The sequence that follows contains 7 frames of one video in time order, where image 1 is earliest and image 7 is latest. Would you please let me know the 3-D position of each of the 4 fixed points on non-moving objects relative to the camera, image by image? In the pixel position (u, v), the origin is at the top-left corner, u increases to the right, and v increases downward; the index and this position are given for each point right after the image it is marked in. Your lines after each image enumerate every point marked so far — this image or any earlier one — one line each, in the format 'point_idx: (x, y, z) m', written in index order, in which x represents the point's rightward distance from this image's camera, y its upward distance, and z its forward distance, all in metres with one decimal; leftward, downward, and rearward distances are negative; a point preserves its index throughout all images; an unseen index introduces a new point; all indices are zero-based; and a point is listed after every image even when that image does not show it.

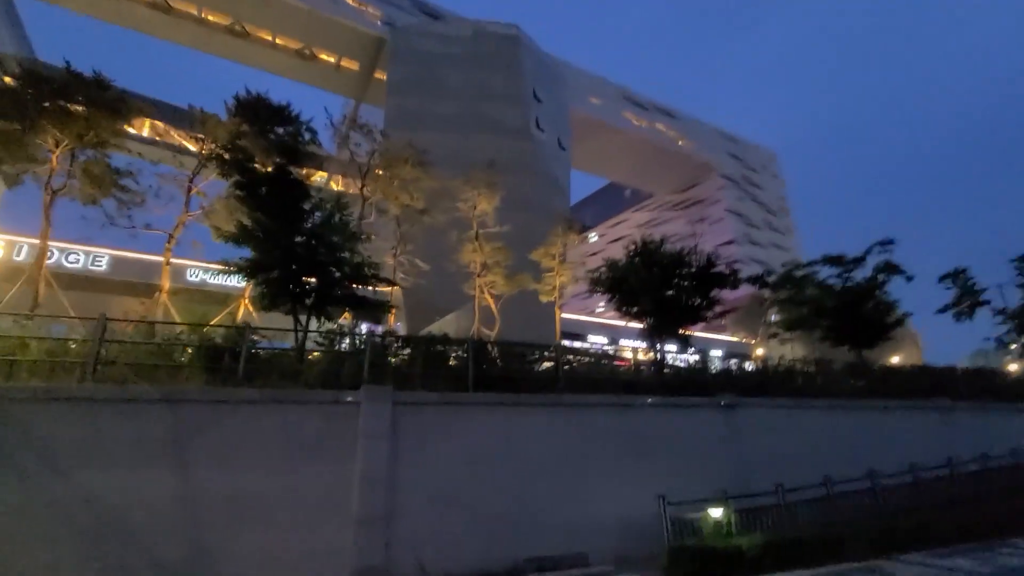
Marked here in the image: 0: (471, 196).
0: (-1.8, +3.7, +19.5) m
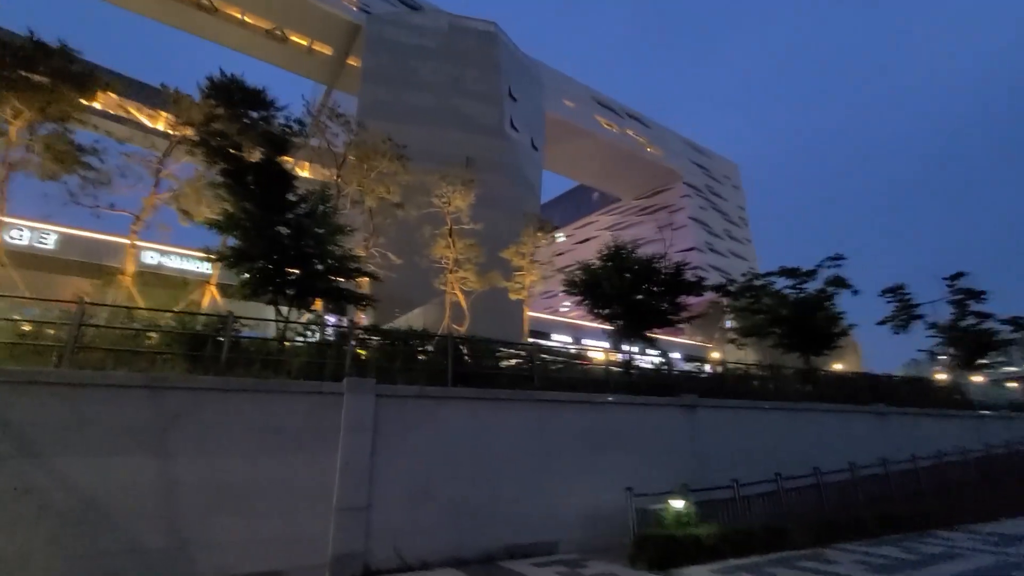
0: (-2.8, +3.9, +19.6) m
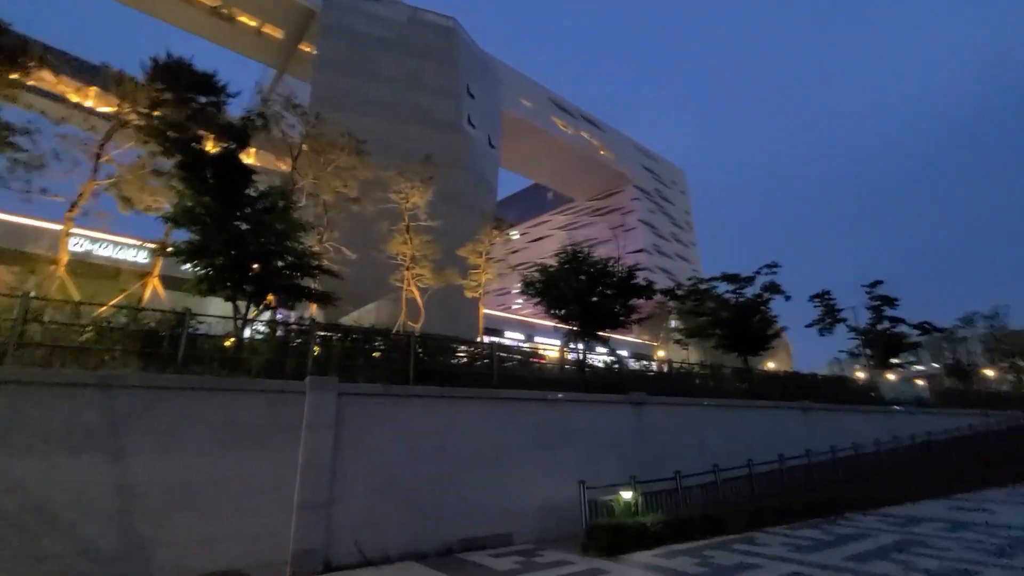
0: (-4.4, +4.0, +19.5) m
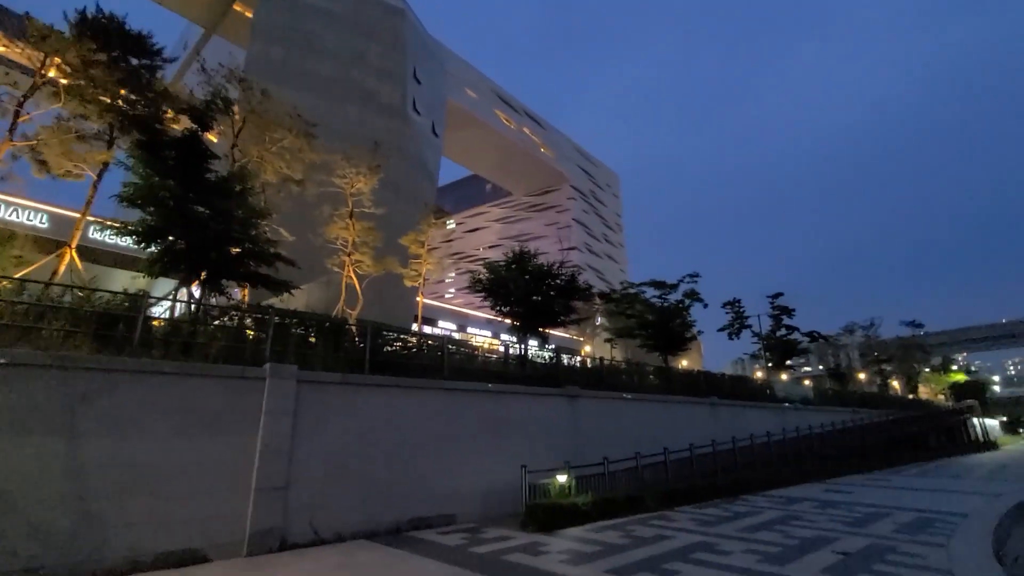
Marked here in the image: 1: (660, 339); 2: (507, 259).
0: (-6.5, +4.6, +19.3) m
1: (+6.0, -2.1, +19.7) m
2: (-0.1, +0.9, +14.8) m
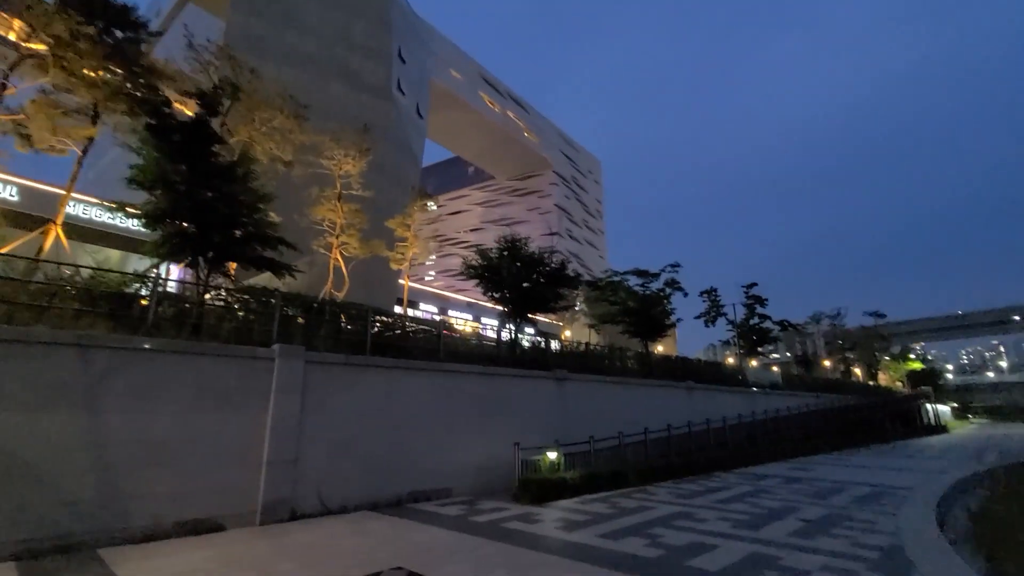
0: (-6.9, +5.3, +19.2) m
1: (+5.4, -1.6, +20.4) m
2: (-0.4, +1.3, +15.2) m
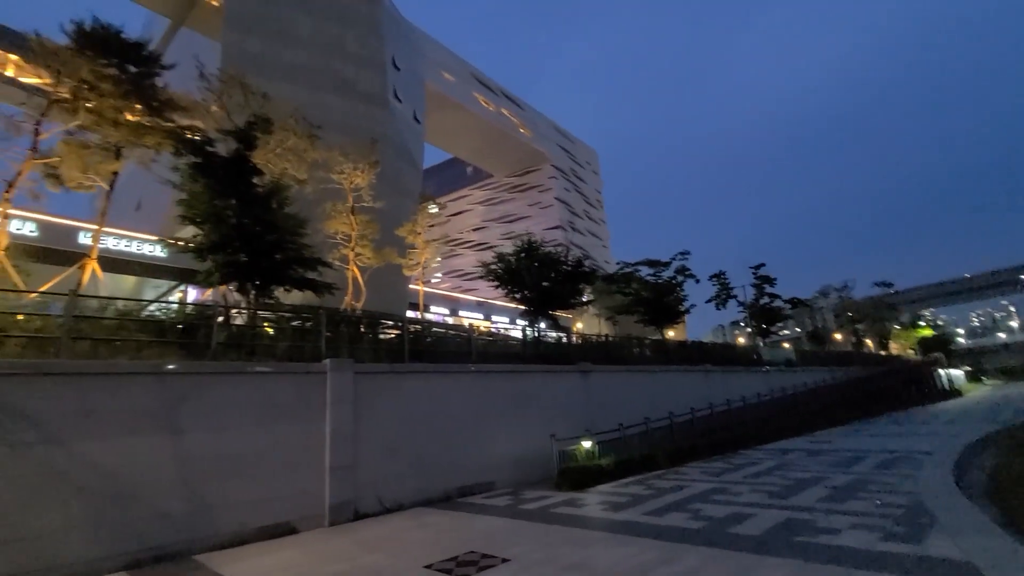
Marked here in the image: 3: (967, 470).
0: (-6.7, +4.8, +19.8) m
1: (+6.1, -1.1, +21.0) m
2: (0.0, +1.3, +15.7) m
3: (+8.8, -3.5, +9.4) m
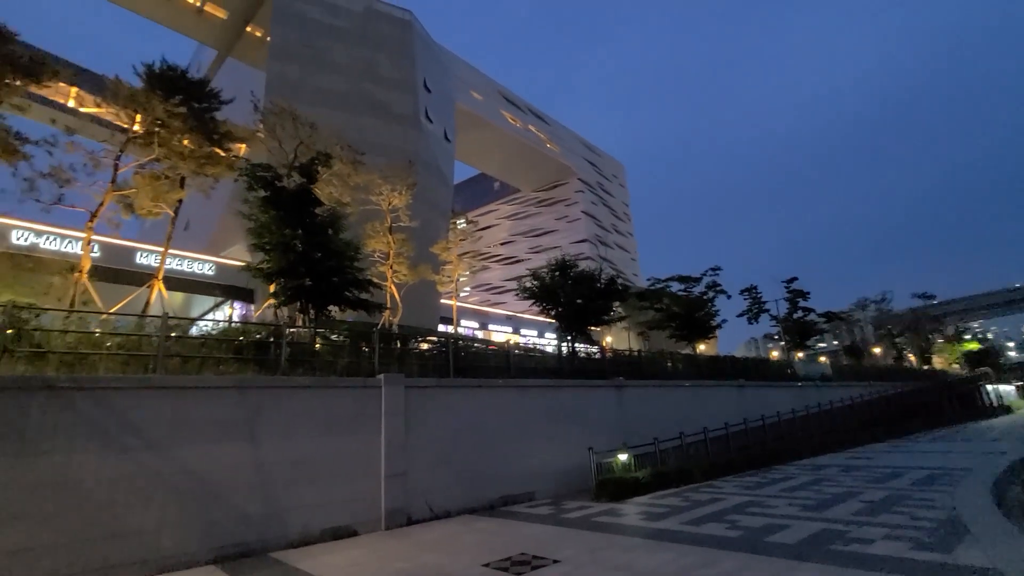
0: (-5.4, +4.1, +20.8) m
1: (+7.5, -1.7, +21.1) m
2: (+1.2, +0.7, +16.3) m
3: (+9.6, -3.9, +9.4) m
